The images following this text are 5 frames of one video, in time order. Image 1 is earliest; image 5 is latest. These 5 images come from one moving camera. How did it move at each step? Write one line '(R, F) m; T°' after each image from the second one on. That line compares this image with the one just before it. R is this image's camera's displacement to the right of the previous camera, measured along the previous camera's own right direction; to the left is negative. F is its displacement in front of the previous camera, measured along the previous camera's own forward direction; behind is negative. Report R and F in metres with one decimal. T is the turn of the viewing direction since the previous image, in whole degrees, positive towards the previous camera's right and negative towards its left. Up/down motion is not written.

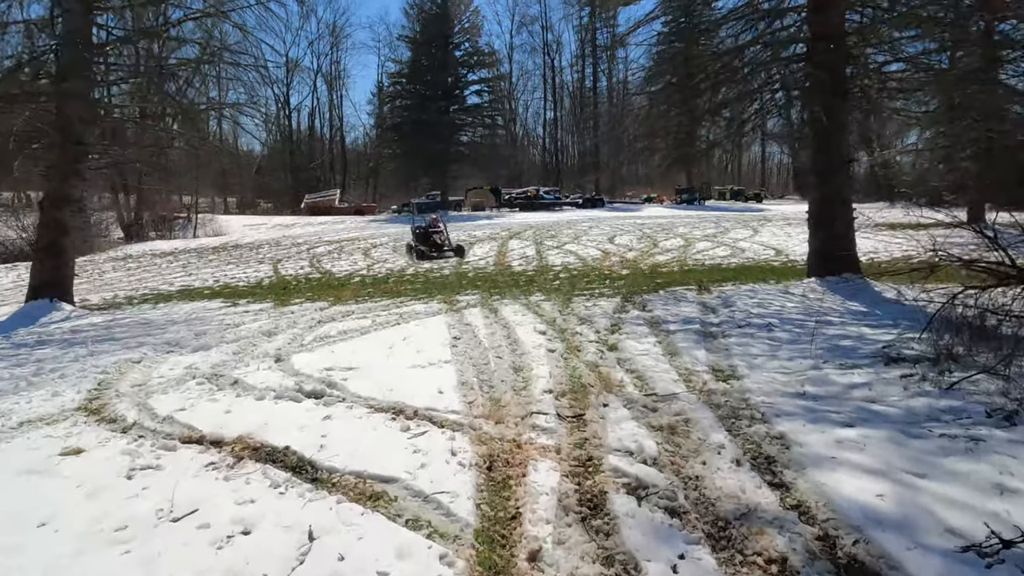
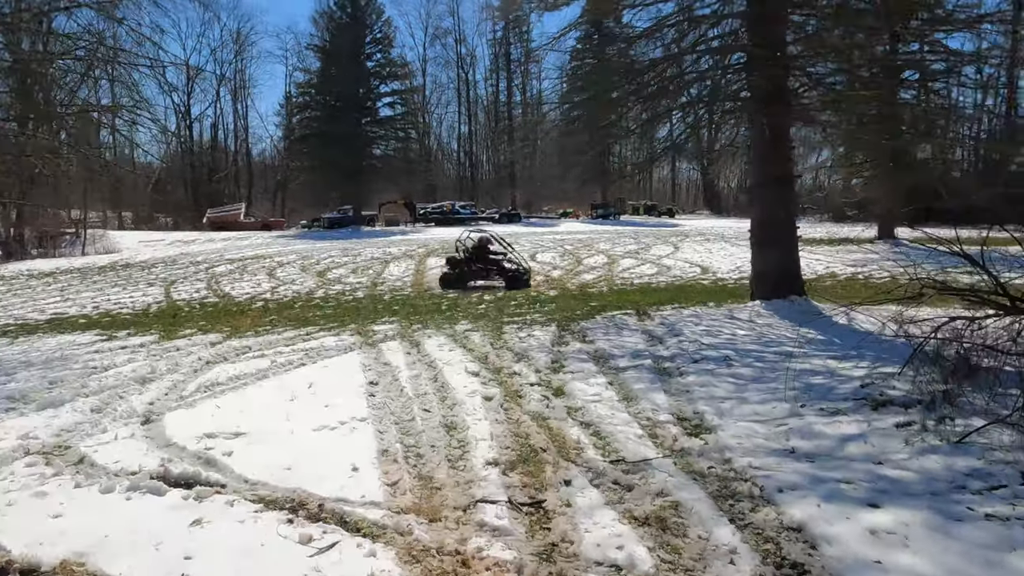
(-0.1, +0.8) m; +8°
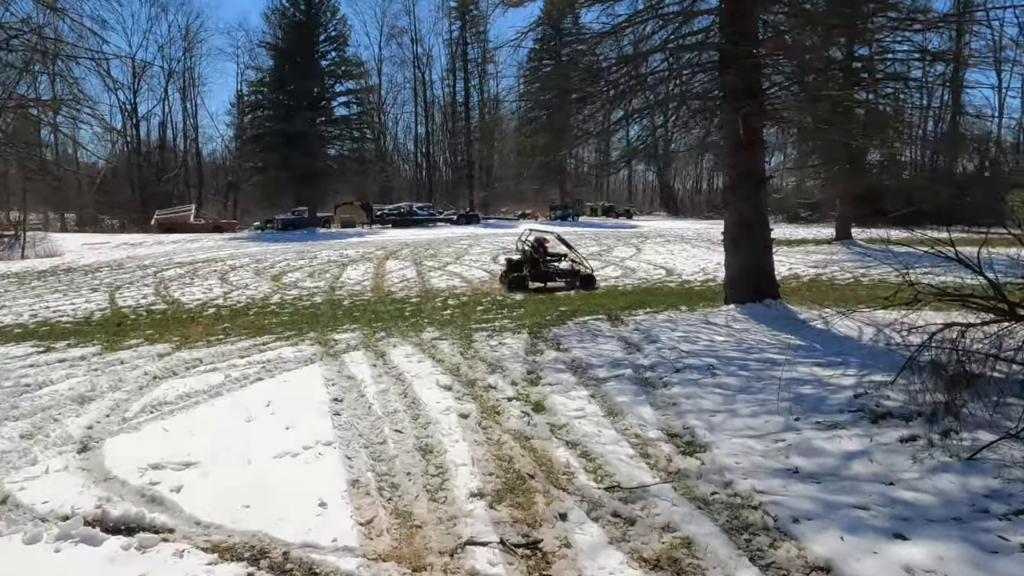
(-0.1, +0.3) m; +4°
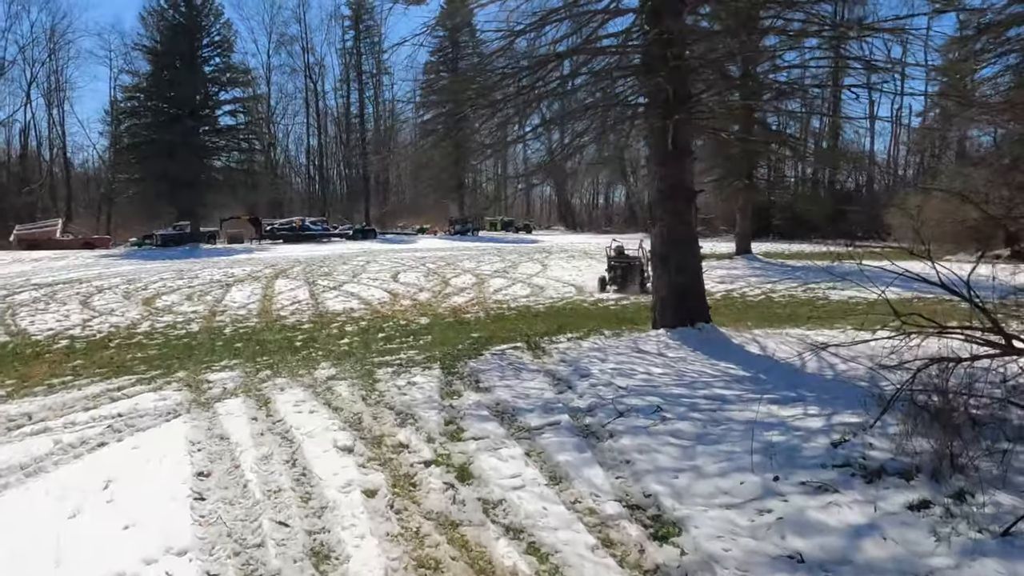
(-0.1, +0.8) m; +9°
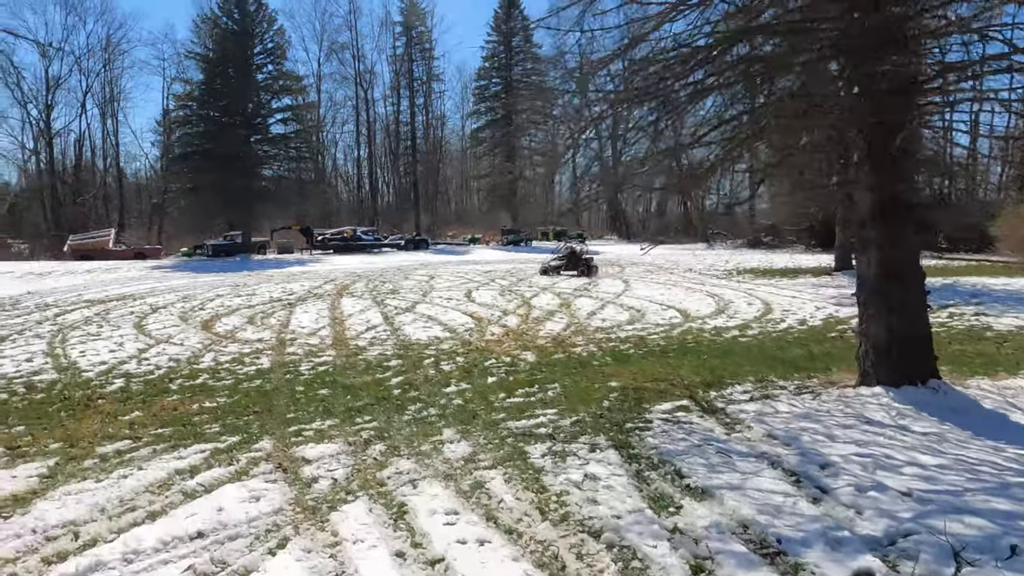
(-1.1, +1.4) m; -3°
